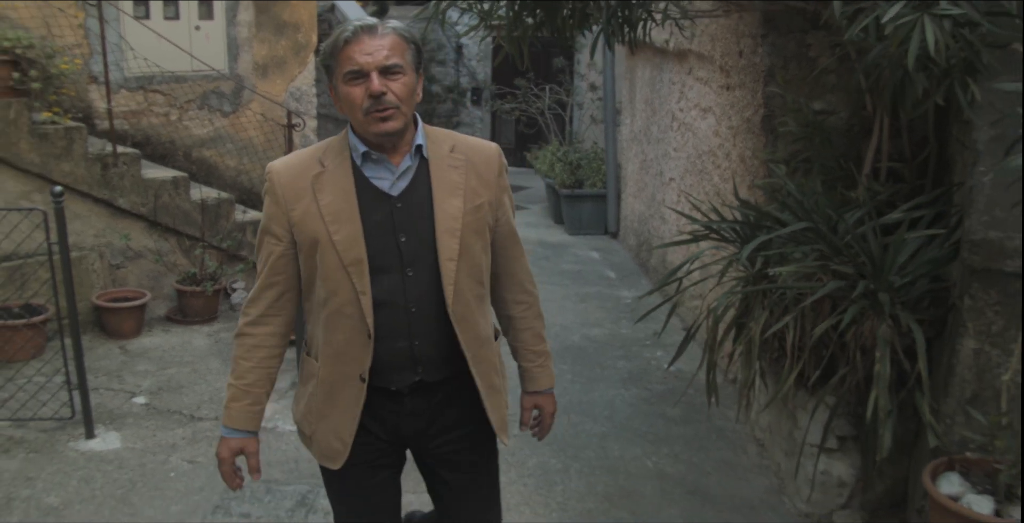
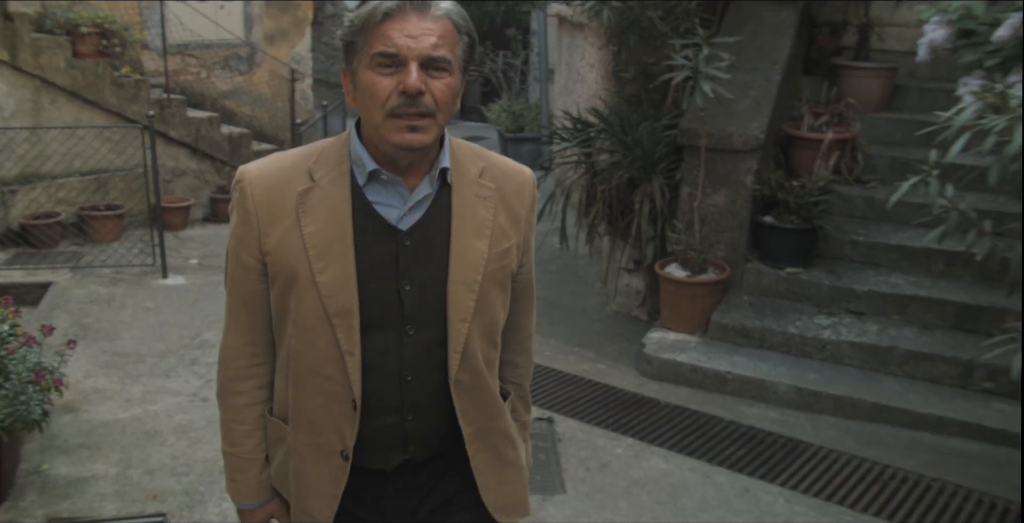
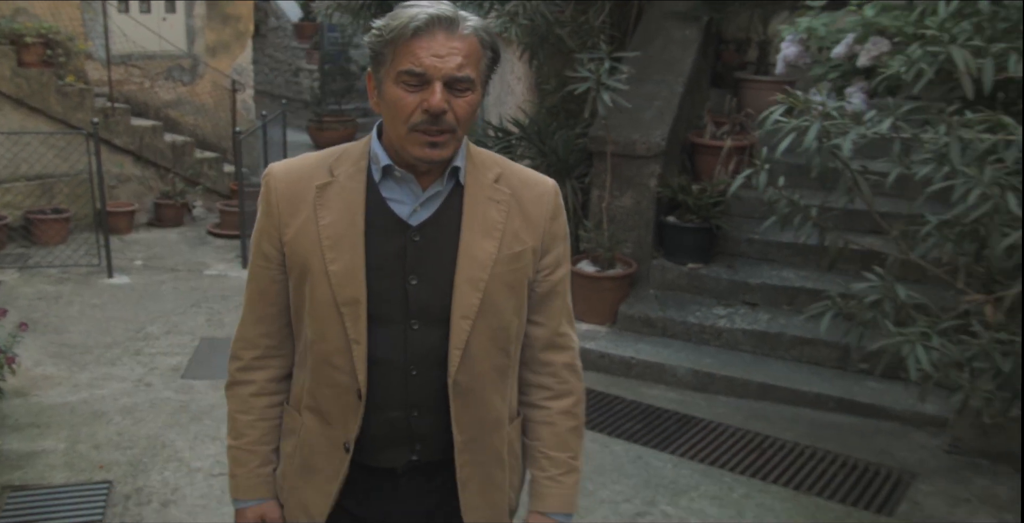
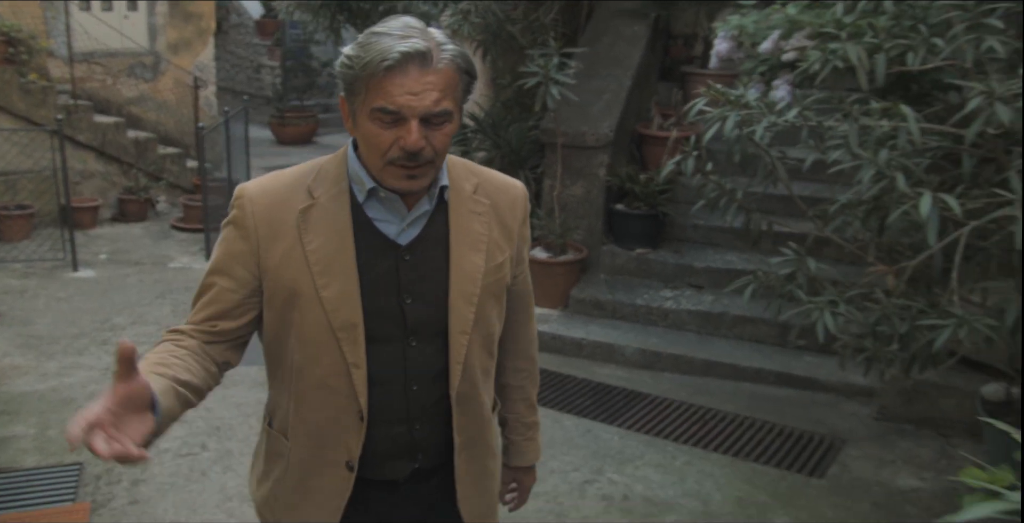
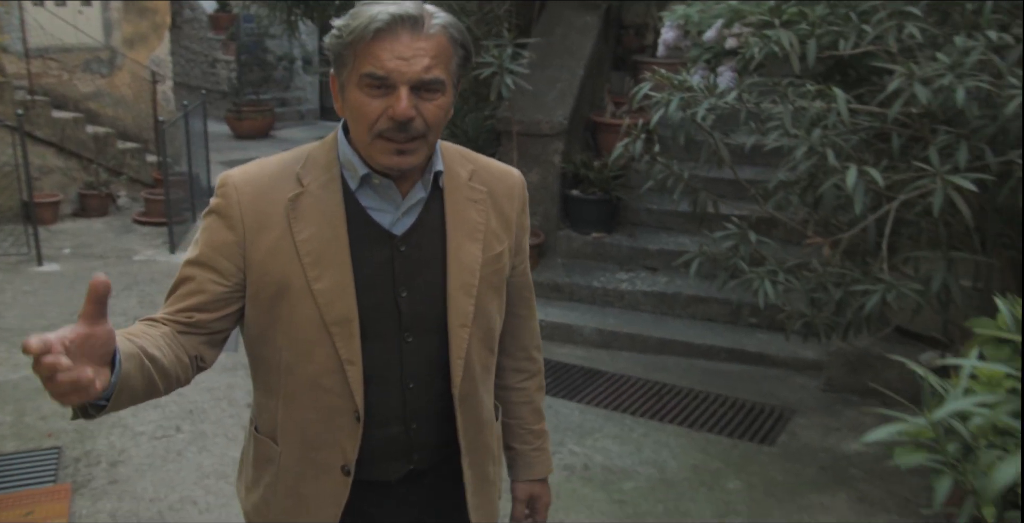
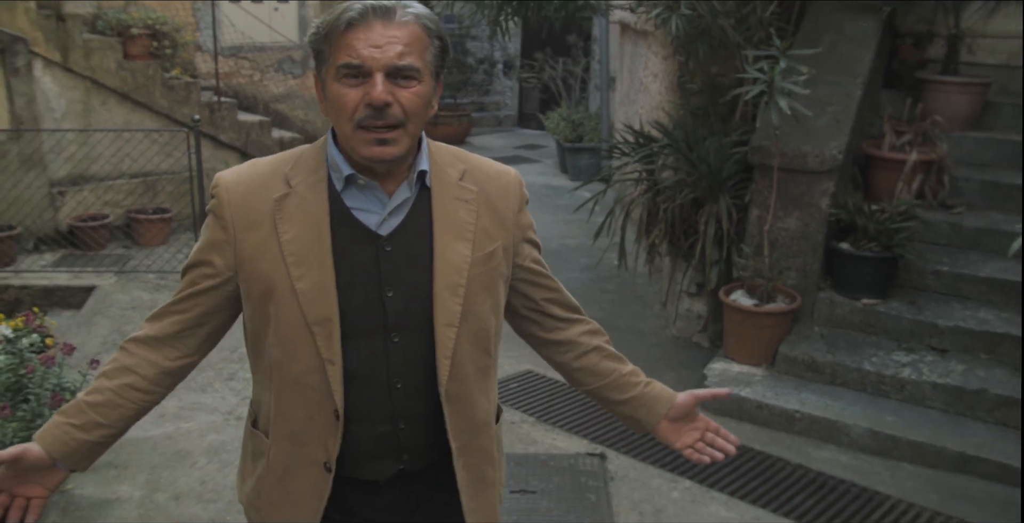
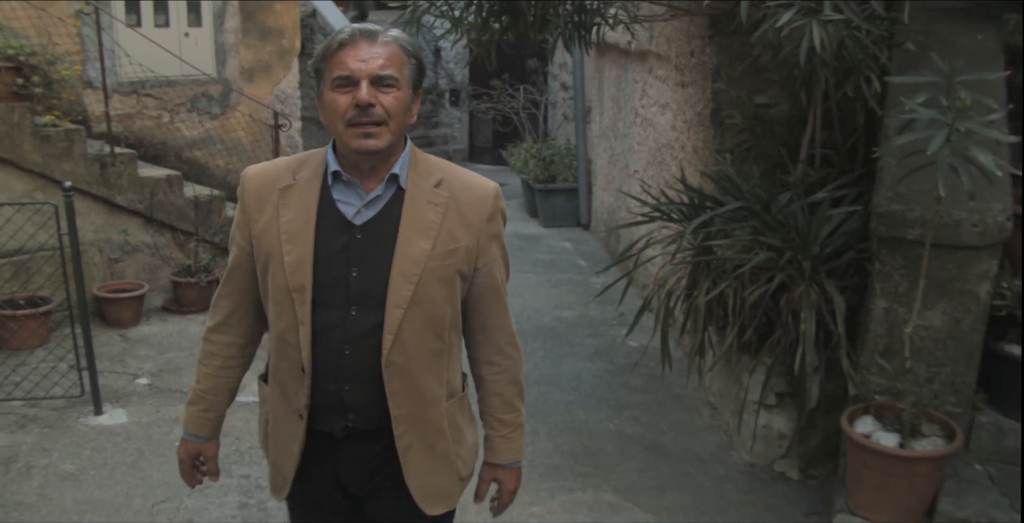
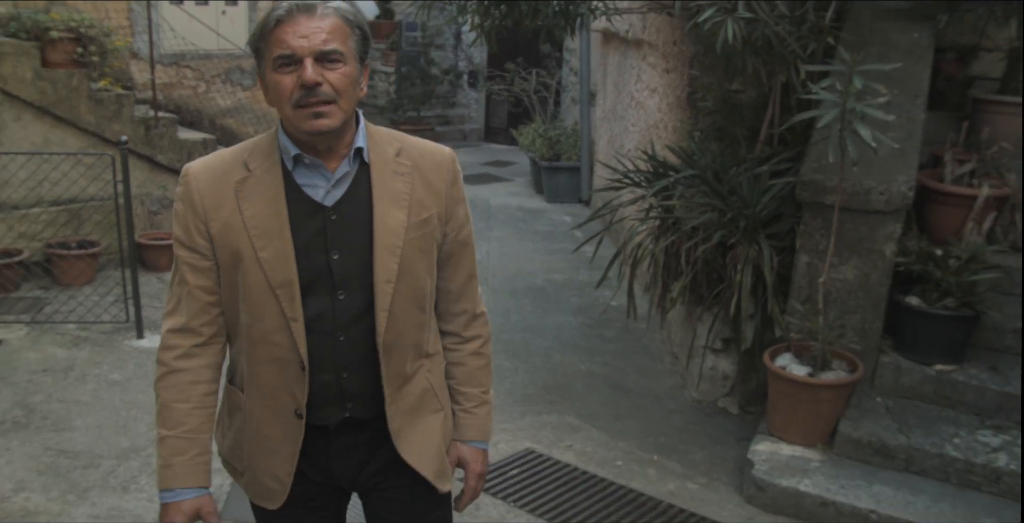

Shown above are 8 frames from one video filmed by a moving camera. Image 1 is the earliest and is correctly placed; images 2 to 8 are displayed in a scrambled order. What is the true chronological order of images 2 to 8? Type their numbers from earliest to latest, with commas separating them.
7, 8, 6, 2, 3, 4, 5
